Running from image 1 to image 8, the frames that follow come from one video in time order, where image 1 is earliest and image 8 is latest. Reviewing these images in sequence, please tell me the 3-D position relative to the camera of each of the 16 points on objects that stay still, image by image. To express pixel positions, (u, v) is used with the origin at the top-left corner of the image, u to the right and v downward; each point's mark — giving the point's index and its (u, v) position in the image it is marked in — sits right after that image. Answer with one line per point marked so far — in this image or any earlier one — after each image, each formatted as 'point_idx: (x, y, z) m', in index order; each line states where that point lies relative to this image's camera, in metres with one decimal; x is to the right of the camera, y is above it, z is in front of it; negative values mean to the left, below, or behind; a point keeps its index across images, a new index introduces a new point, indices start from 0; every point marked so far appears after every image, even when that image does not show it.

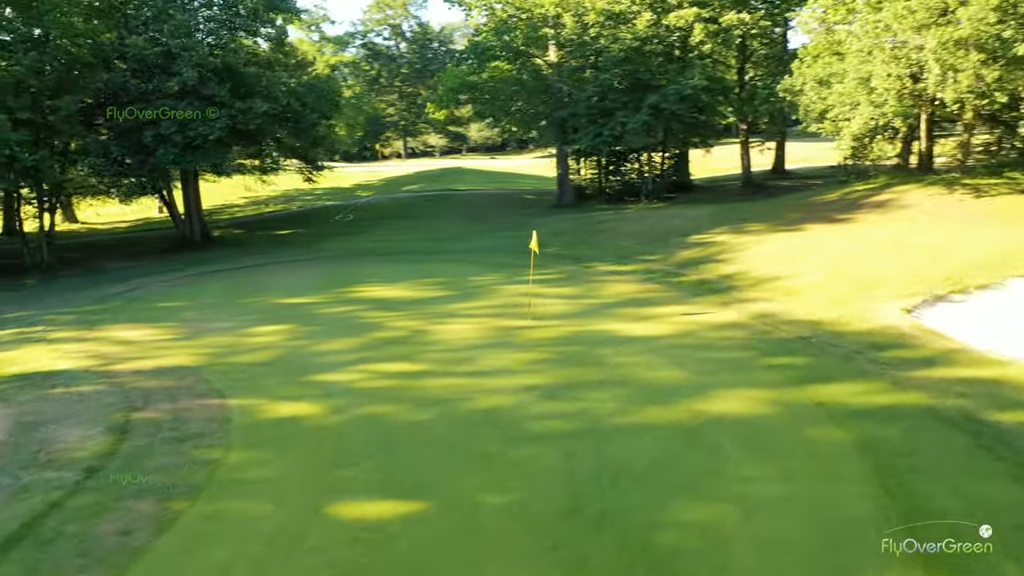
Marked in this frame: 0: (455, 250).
0: (-1.4, +0.9, +19.6) m
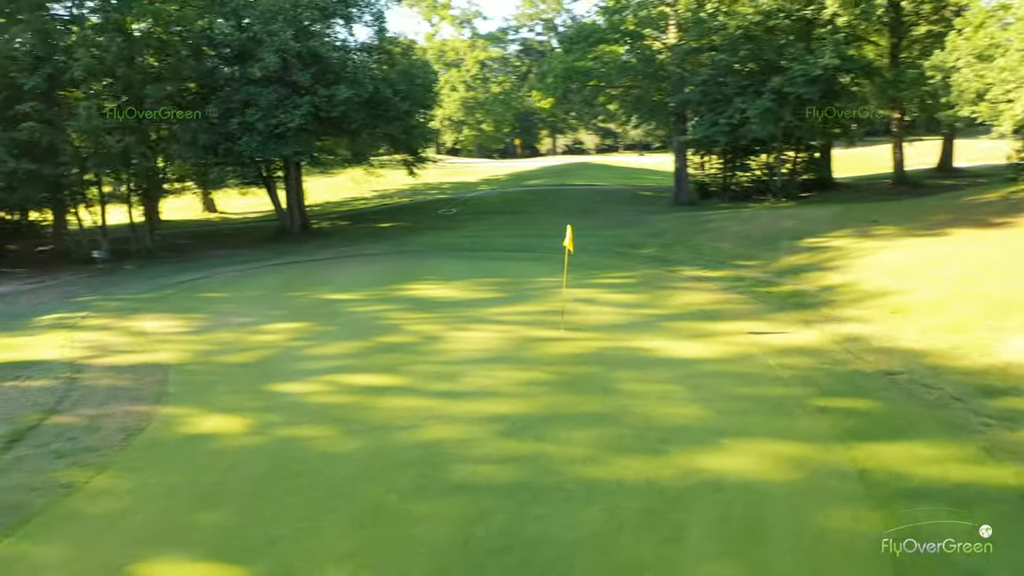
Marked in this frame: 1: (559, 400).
0: (+0.6, +0.9, +18.0) m
1: (+0.4, -1.0, +7.4) m
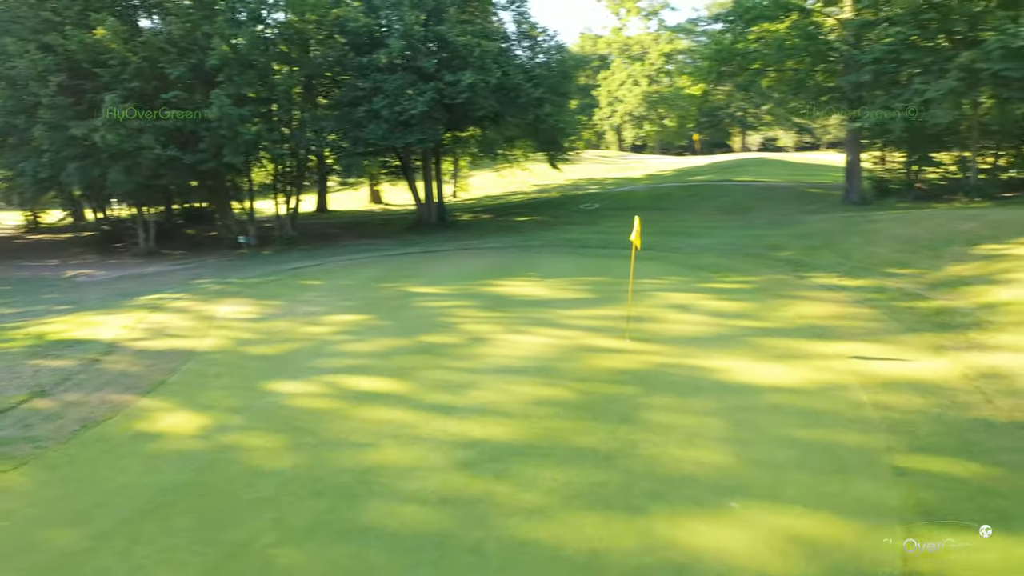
0: (+3.1, +0.8, +16.2) m
1: (+0.3, -1.0, +6.0) m
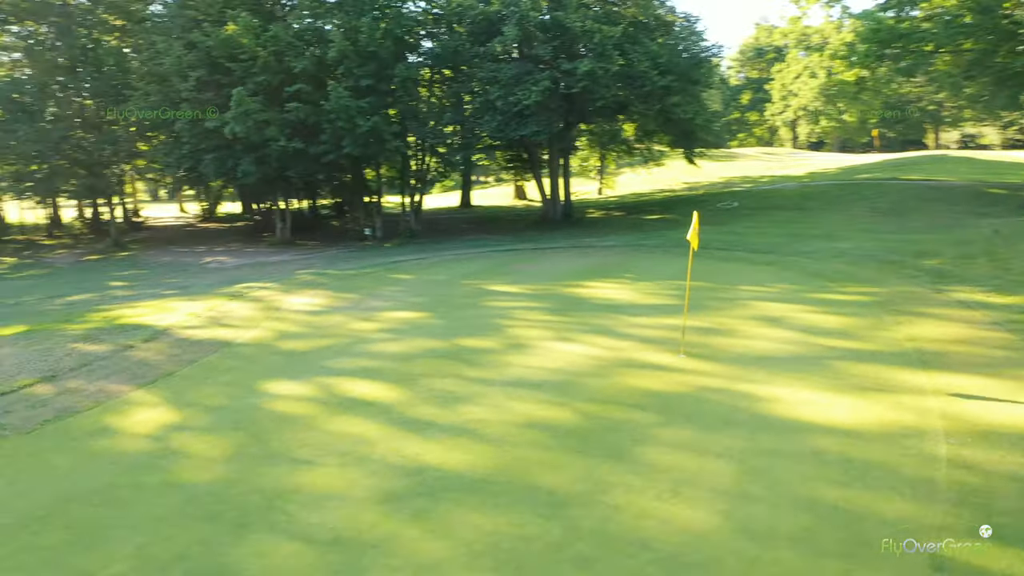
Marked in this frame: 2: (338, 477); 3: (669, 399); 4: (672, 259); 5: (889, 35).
0: (+5.0, +0.6, +14.4) m
1: (+0.1, -1.0, +5.0) m
2: (-1.0, -1.1, +4.8) m
3: (+1.2, -0.8, +6.1) m
4: (+2.8, +0.5, +14.5) m
5: (+8.4, +5.6, +18.2) m
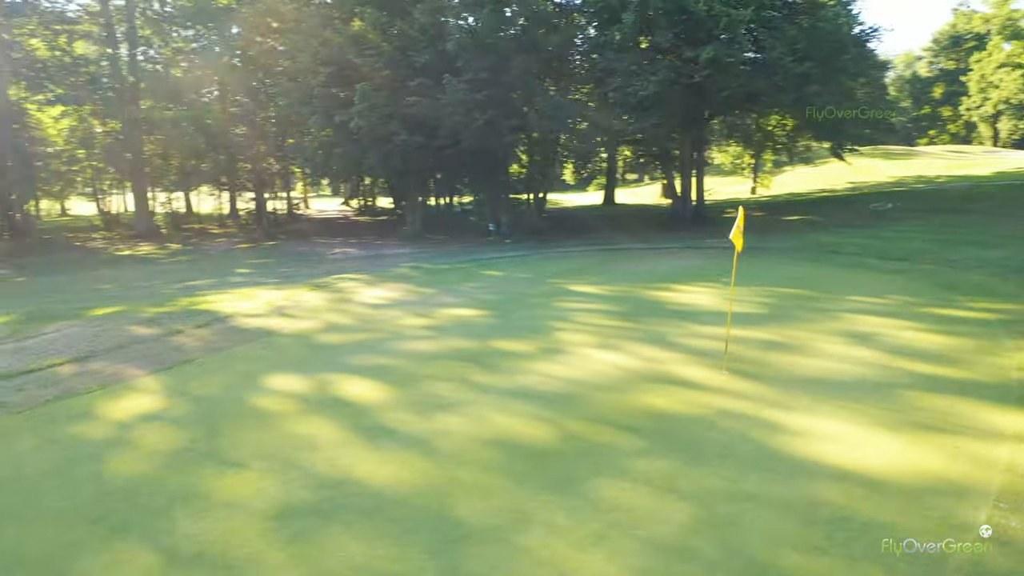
0: (+6.6, +0.4, +12.6) m
1: (-0.2, -1.0, +4.4) m
2: (-1.4, -1.1, +4.4) m
3: (+1.1, -0.9, +5.3) m
4: (+4.4, +0.4, +13.1) m
5: (+10.8, +5.3, +15.6) m
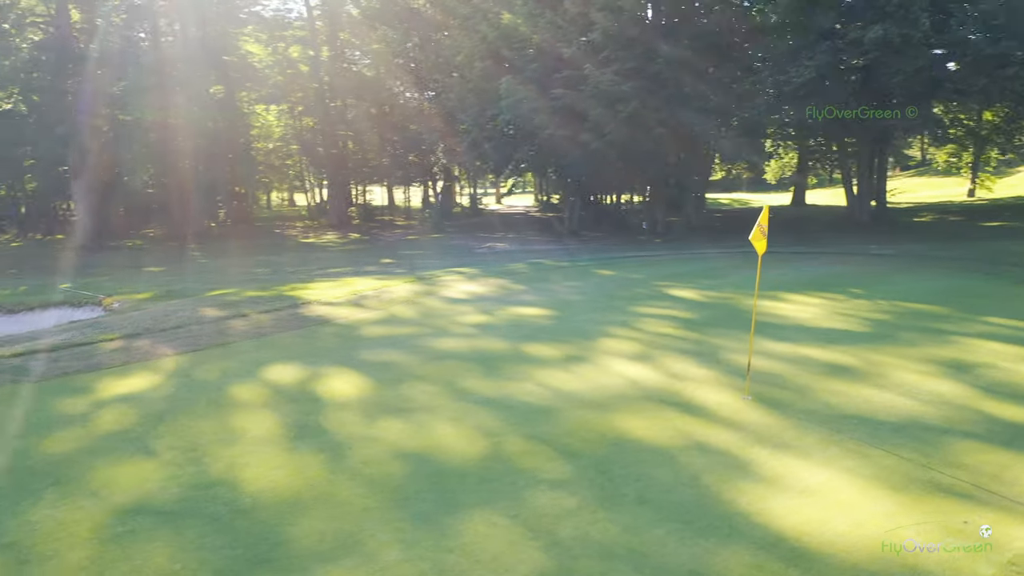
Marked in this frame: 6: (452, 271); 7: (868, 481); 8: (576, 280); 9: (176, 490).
0: (+7.9, +0.1, +10.1) m
1: (-0.8, -1.0, +4.0) m
2: (-1.9, -1.0, +4.3) m
3: (+0.6, -0.9, +4.5) m
4: (+5.9, +0.2, +11.2) m
5: (+13.0, +4.8, +11.9) m
6: (-1.0, +0.3, +13.4) m
7: (+1.8, -1.0, +4.1) m
8: (+0.9, +0.1, +11.7) m
9: (-1.7, -1.0, +4.1) m
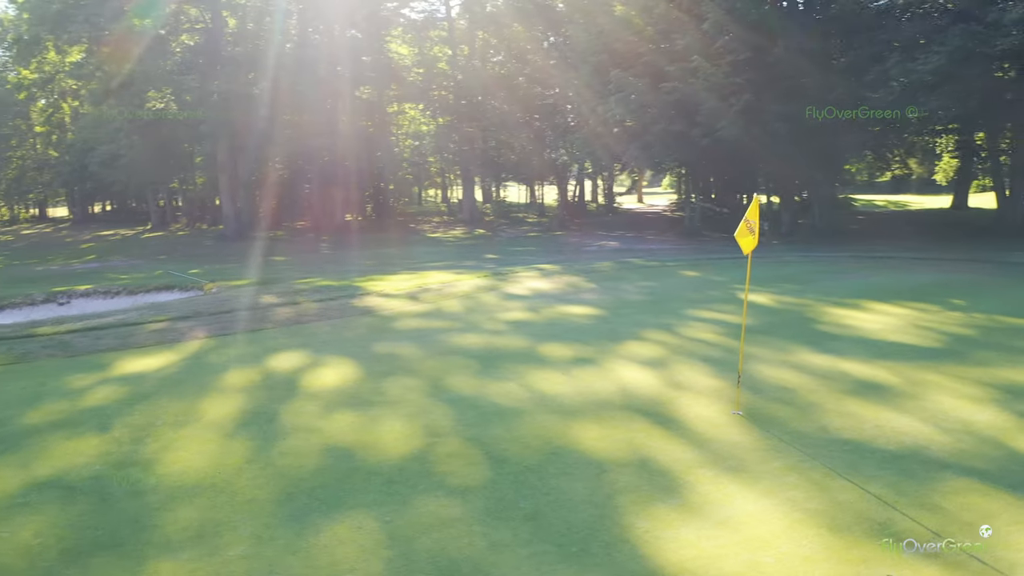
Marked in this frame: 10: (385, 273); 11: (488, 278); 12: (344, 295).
0: (+8.5, -0.1, +8.3) m
1: (-1.3, -0.9, +3.9) m
2: (-2.3, -0.9, +4.4) m
3: (+0.2, -0.9, +4.1) m
4: (+6.7, 0.0, +9.7) m
5: (+13.9, +4.4, +9.0) m
6: (+0.4, +0.3, +13.1) m
7: (+1.3, -1.0, +3.5) m
8: (+1.9, +0.1, +11.2) m
9: (-2.1, -0.9, +4.2) m
10: (-2.3, +0.3, +14.3) m
11: (-0.3, +0.1, +11.4) m
12: (-2.0, -0.1, +9.6) m
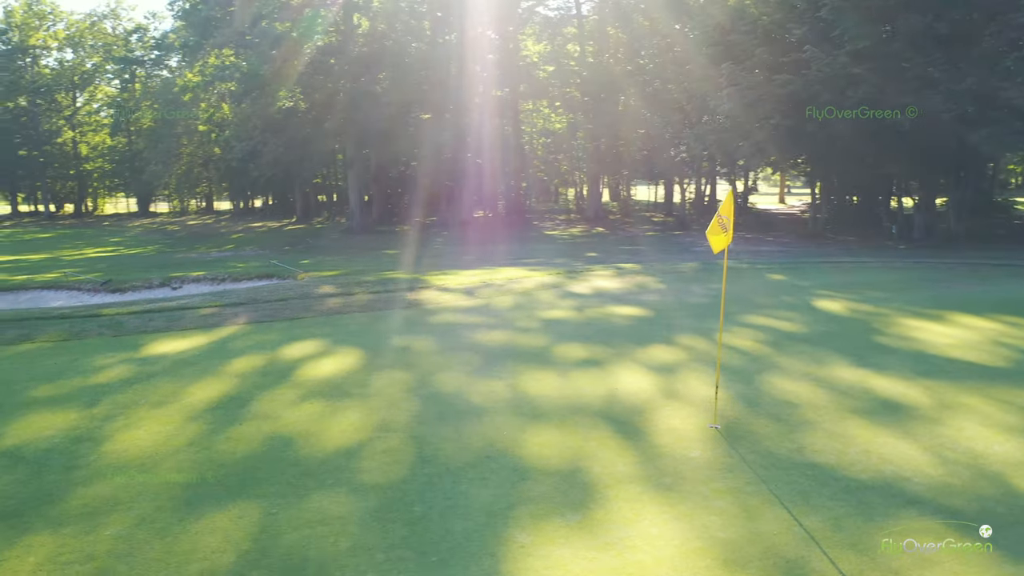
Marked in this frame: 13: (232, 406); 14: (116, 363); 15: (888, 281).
0: (+8.7, -0.4, +6.6) m
1: (-1.7, -0.9, +4.0) m
2: (-2.6, -0.8, +4.7) m
3: (-0.1, -0.9, +3.9) m
4: (+7.3, -0.2, +8.2) m
5: (+14.4, +3.9, +6.3) m
6: (+1.6, +0.3, +12.8) m
7: (+0.8, -1.0, +3.1) m
8: (+2.8, +0.1, +10.6) m
9: (-2.4, -0.8, +4.4) m
10: (-0.8, +0.4, +14.4) m
11: (+0.6, +0.2, +11.2) m
12: (-1.3, 0.0, +9.7) m
13: (-1.6, -0.7, +5.0) m
14: (-3.0, -0.6, +6.1) m
15: (+4.8, +0.1, +10.5) m
